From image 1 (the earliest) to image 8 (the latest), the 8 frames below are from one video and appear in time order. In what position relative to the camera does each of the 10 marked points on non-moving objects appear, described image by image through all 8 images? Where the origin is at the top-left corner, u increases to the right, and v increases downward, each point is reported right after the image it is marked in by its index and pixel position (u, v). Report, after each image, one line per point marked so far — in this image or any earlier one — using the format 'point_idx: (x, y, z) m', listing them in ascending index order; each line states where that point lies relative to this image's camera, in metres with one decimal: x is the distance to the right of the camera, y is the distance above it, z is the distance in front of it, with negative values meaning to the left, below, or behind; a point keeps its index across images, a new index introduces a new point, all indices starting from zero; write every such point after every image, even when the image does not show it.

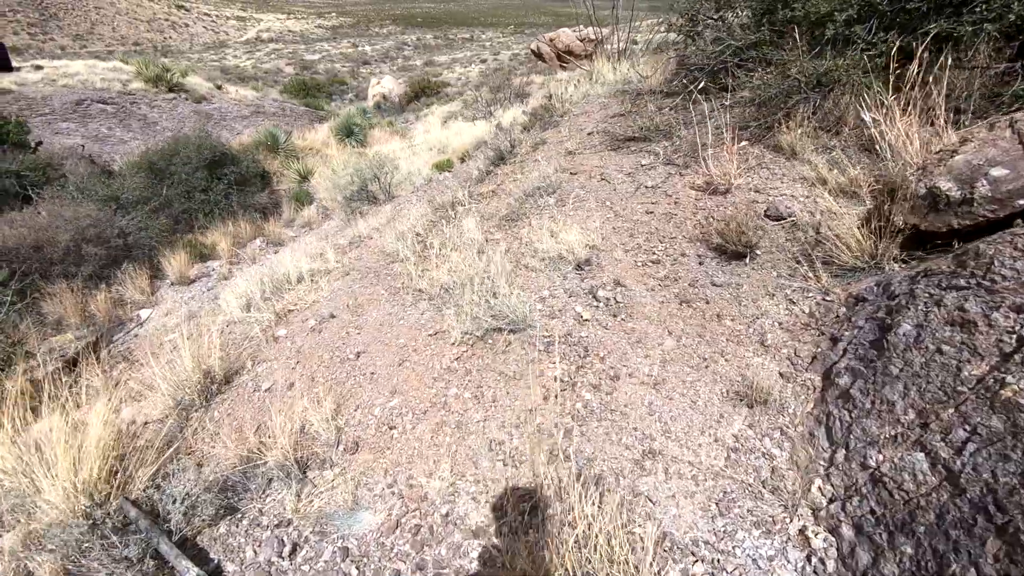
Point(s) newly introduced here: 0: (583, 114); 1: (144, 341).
0: (+0.8, +1.9, +6.0) m
1: (-3.1, -0.5, +4.7) m
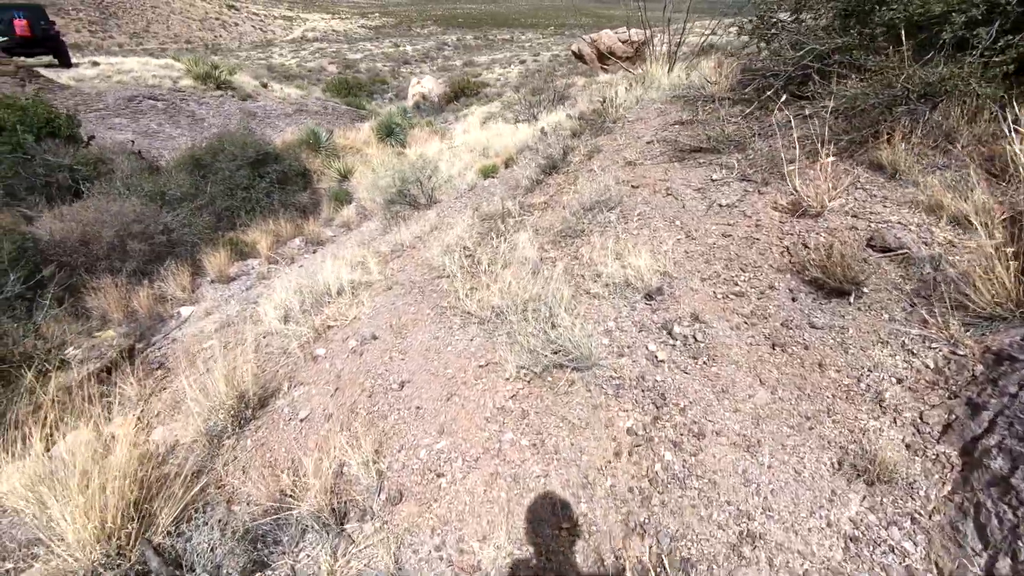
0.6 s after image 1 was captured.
0: (+1.3, +1.7, +5.7) m
1: (-2.7, -0.5, +4.6) m
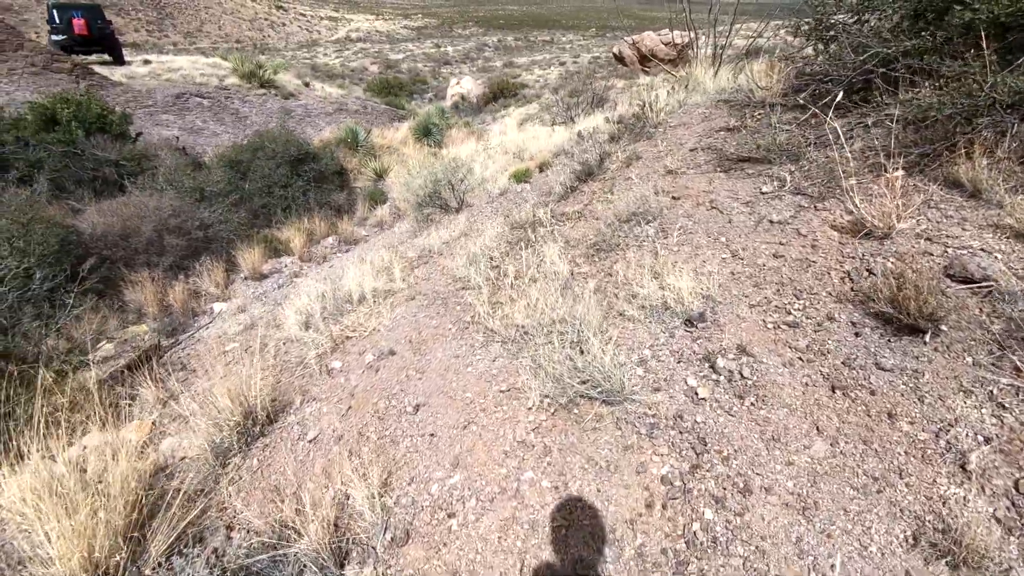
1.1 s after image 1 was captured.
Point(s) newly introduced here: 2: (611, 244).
0: (+1.7, +1.6, +5.4) m
1: (-2.5, -0.5, +4.5) m
2: (+0.6, +0.3, +3.3) m
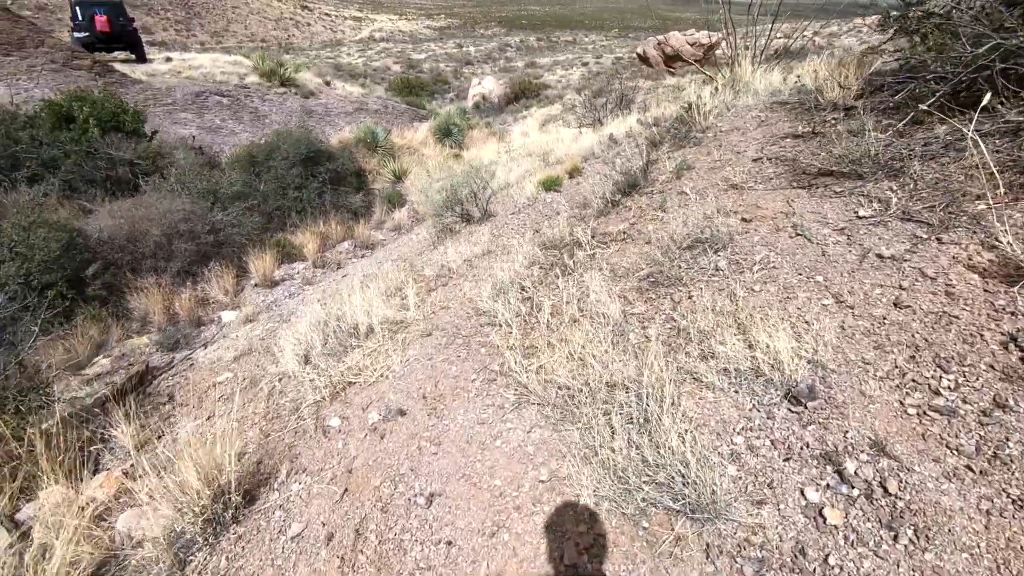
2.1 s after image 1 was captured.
0: (+1.9, +1.4, +4.8) m
1: (-2.3, -0.7, +4.0) m
2: (+0.8, +0.1, +2.7) m
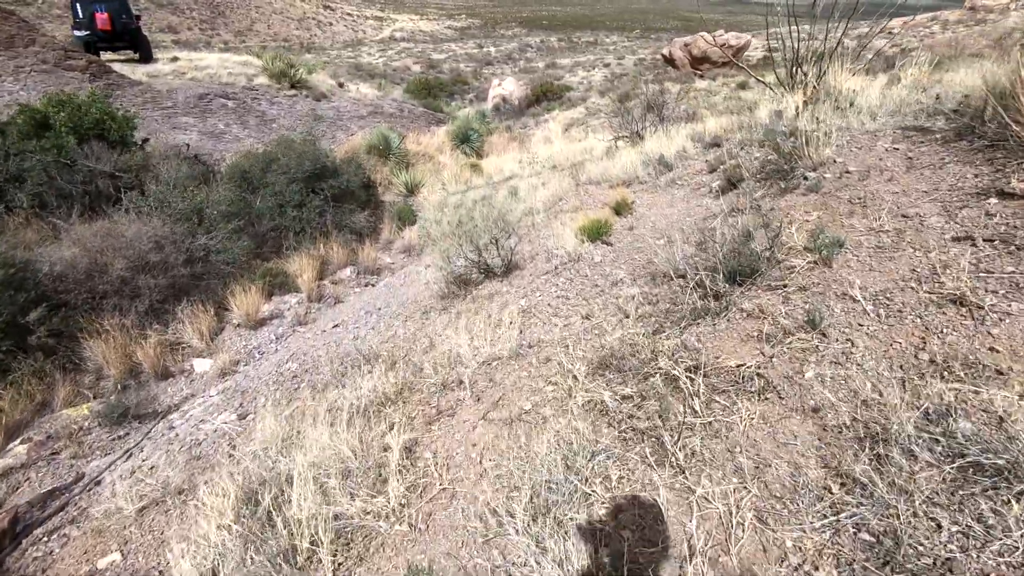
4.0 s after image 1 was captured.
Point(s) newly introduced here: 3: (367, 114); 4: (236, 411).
0: (+2.2, +0.7, +3.3) m
1: (-2.1, -1.3, +2.7) m
2: (+0.9, -0.6, +1.3) m
3: (-4.8, +5.7, +18.1) m
4: (-2.1, -0.9, +4.1) m
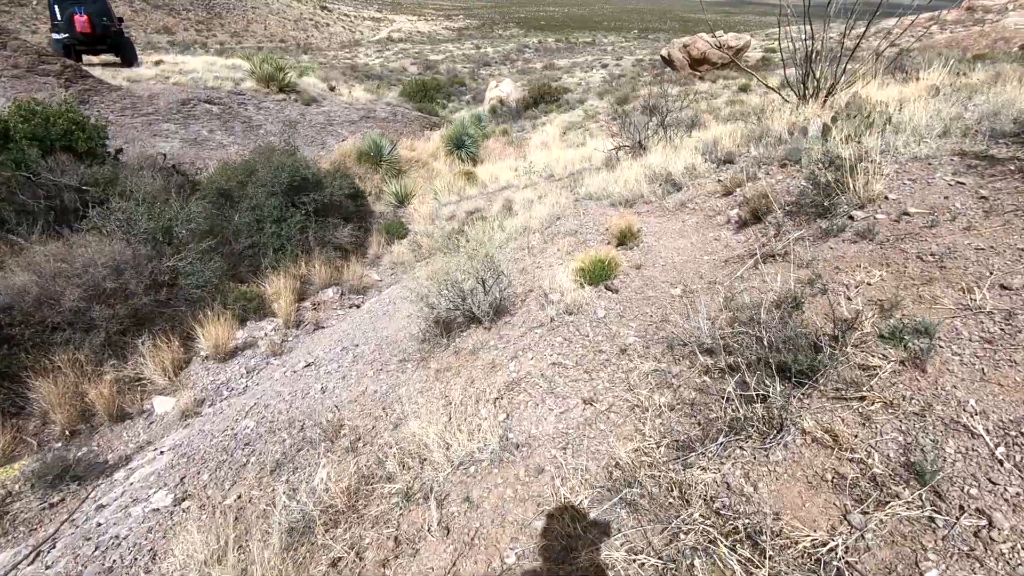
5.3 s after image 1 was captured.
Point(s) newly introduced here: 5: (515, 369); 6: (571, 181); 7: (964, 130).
0: (+2.1, +0.3, +2.7) m
1: (-2.2, -1.6, +2.0) m
2: (+0.9, -1.0, +0.6) m
3: (-4.9, +5.3, +17.4) m
4: (-2.2, -1.3, +3.5) m
5: (0.0, -0.5, +3.2) m
6: (+0.9, +1.7, +9.2) m
7: (+3.3, +1.2, +4.0) m
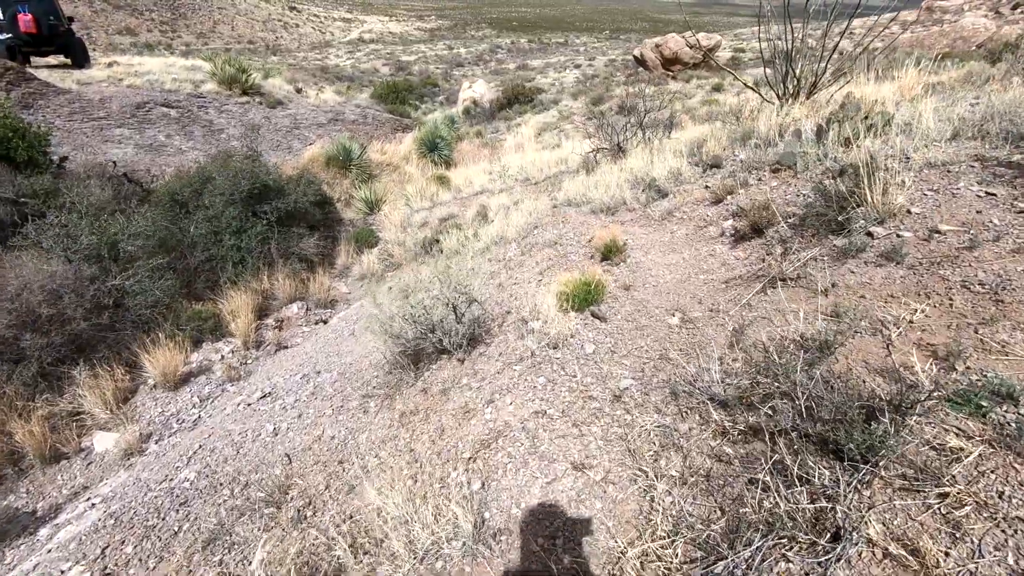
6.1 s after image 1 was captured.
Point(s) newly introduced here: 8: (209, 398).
0: (+2.0, +0.2, +2.3) m
1: (-2.2, -1.9, +1.5) m
2: (+0.9, -1.1, +0.2) m
3: (-5.7, +5.0, +16.7) m
4: (-2.3, -1.5, +2.9) m
5: (-0.1, -0.6, +2.7) m
6: (+0.5, +1.5, +8.7) m
7: (+3.1, +1.1, +3.7) m
8: (-2.9, -1.2, +4.8) m
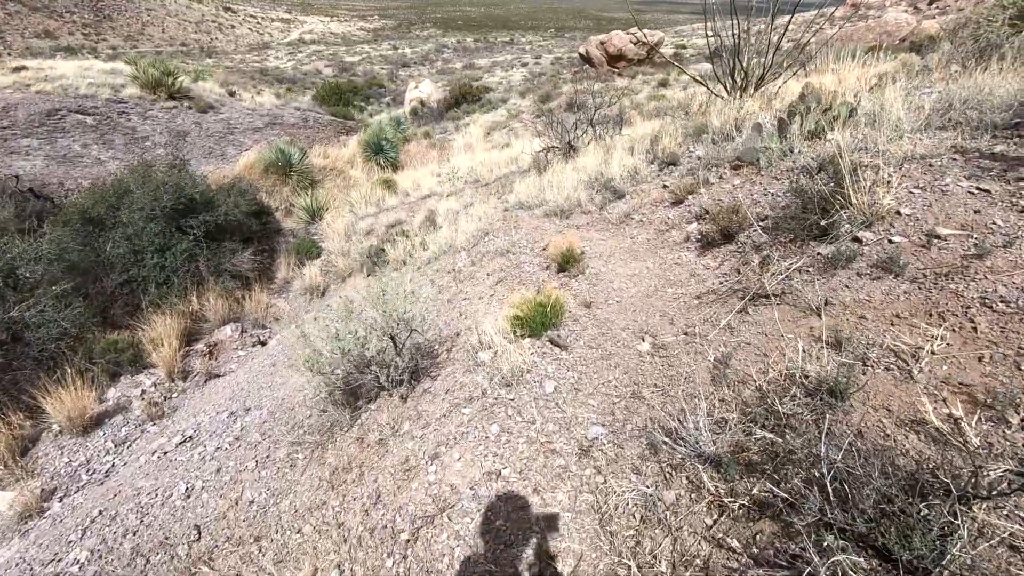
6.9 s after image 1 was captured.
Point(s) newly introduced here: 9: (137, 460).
0: (+1.8, +0.1, +2.0) m
1: (-2.3, -2.1, +0.8) m
2: (+0.9, -1.2, -0.2) m
3: (-7.3, +4.6, +15.8) m
4: (-2.5, -1.7, +2.3) m
5: (-0.3, -0.8, +2.2) m
6: (-0.2, +1.4, +8.3) m
7: (+2.7, +1.1, +3.4) m
8: (-3.2, -1.5, +4.2) m
9: (-2.7, -1.3, +3.8) m
